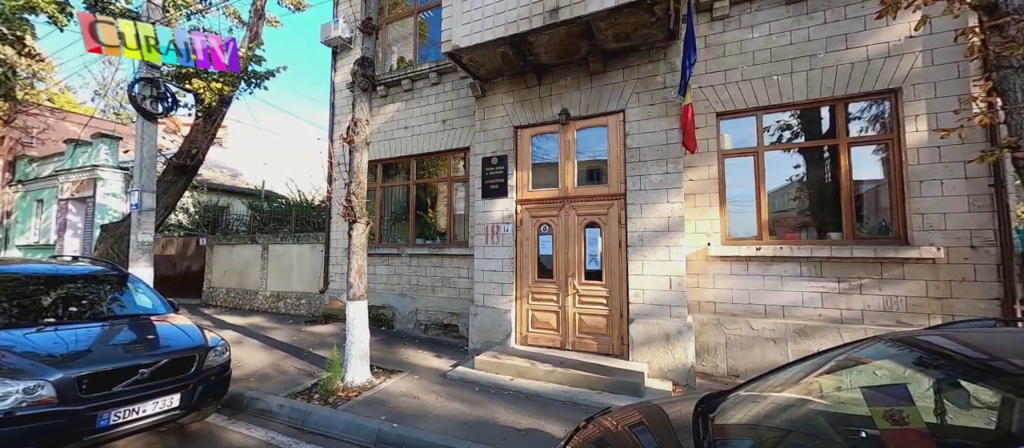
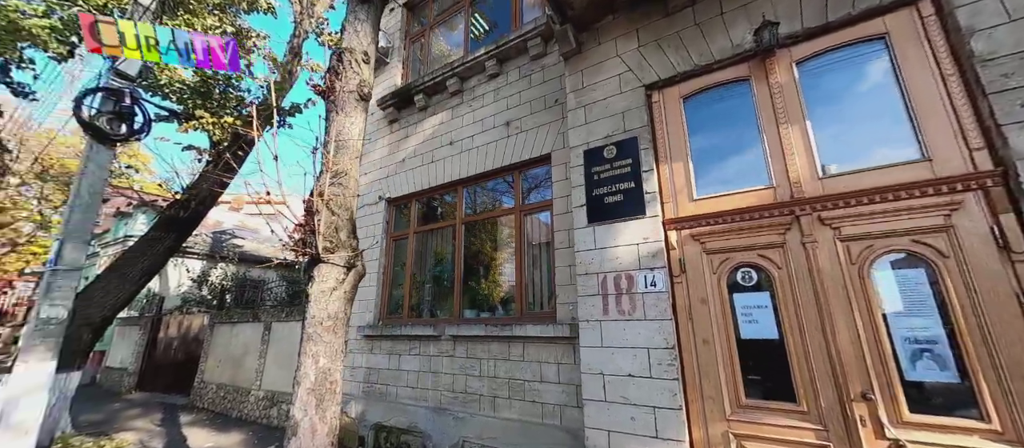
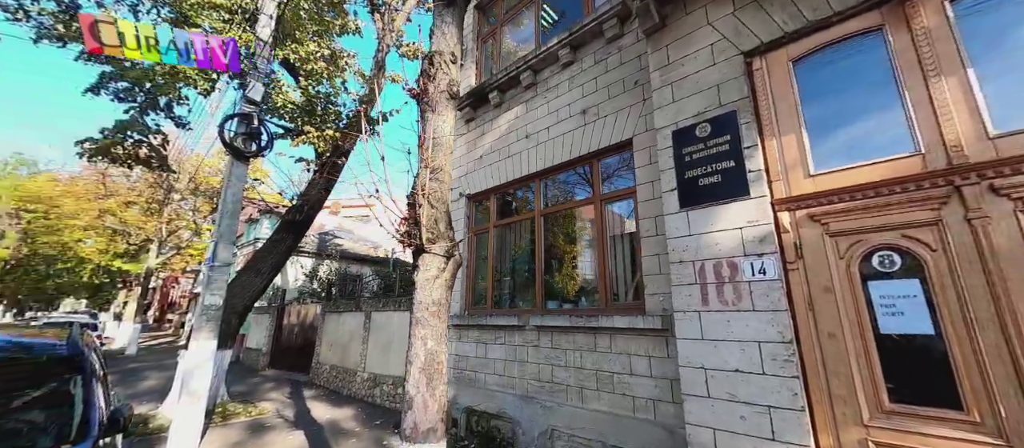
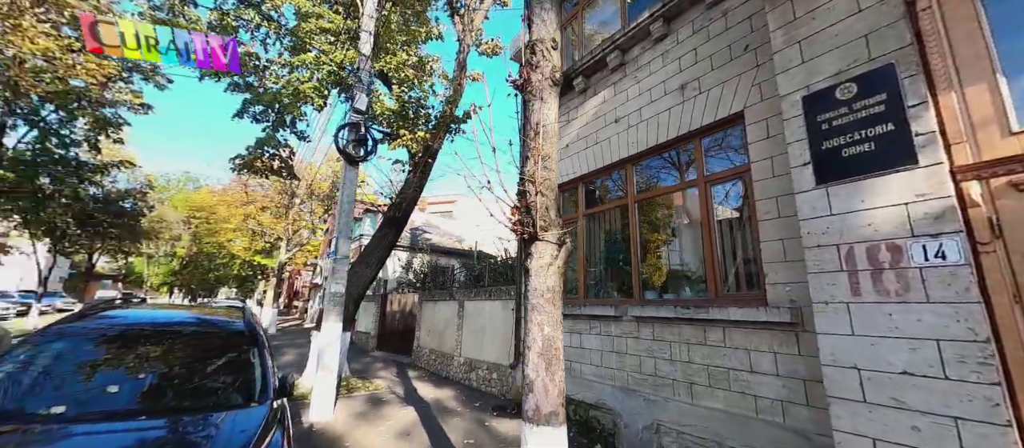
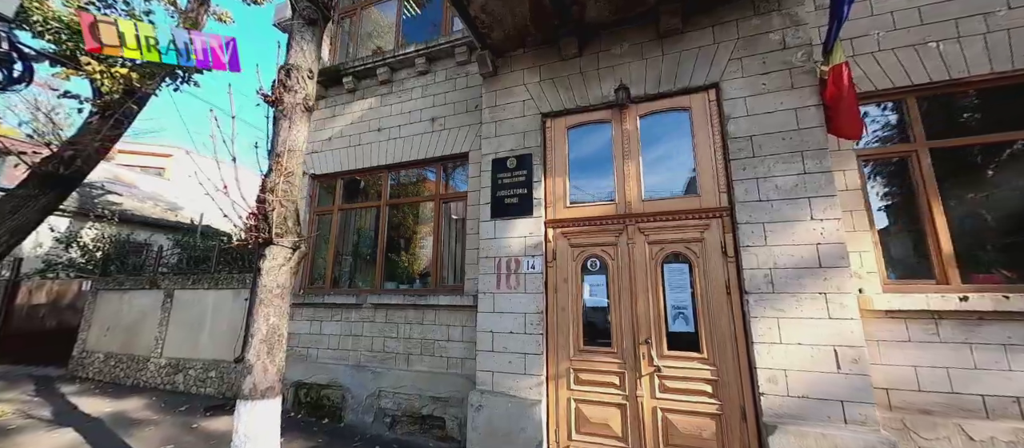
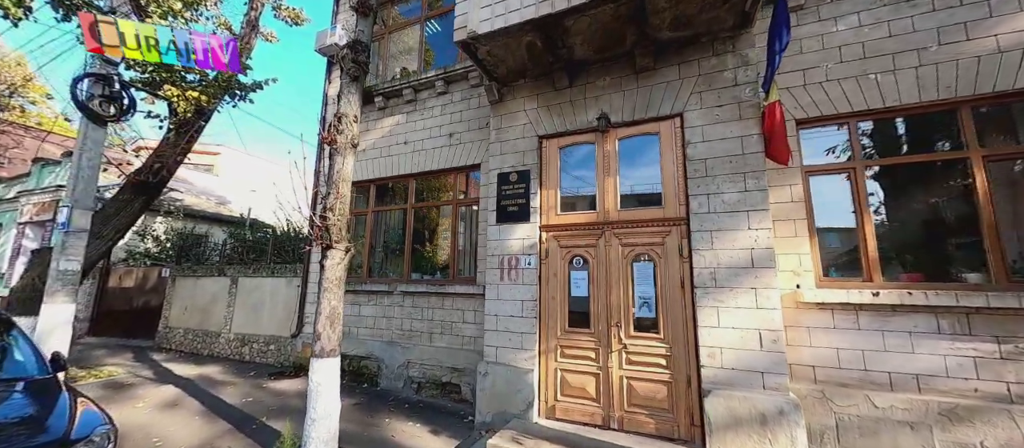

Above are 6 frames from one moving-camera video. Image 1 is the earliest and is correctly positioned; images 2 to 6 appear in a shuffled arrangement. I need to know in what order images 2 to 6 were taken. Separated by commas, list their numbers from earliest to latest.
6, 5, 2, 3, 4
